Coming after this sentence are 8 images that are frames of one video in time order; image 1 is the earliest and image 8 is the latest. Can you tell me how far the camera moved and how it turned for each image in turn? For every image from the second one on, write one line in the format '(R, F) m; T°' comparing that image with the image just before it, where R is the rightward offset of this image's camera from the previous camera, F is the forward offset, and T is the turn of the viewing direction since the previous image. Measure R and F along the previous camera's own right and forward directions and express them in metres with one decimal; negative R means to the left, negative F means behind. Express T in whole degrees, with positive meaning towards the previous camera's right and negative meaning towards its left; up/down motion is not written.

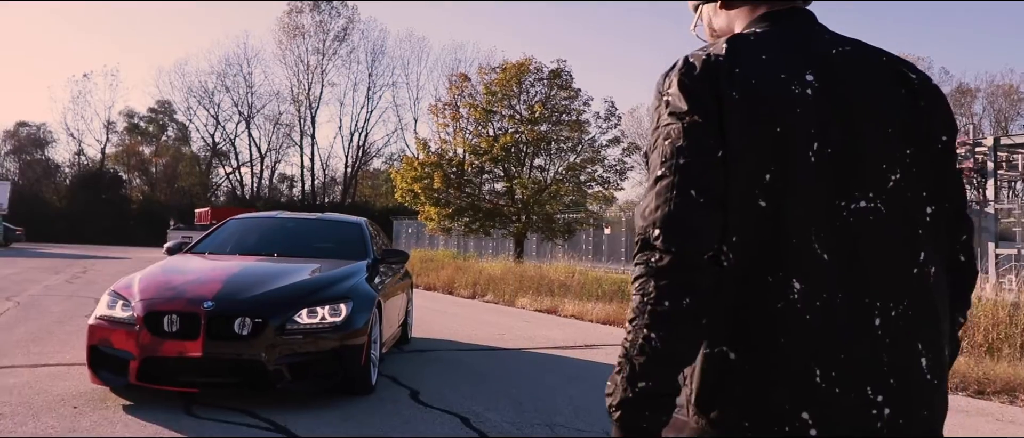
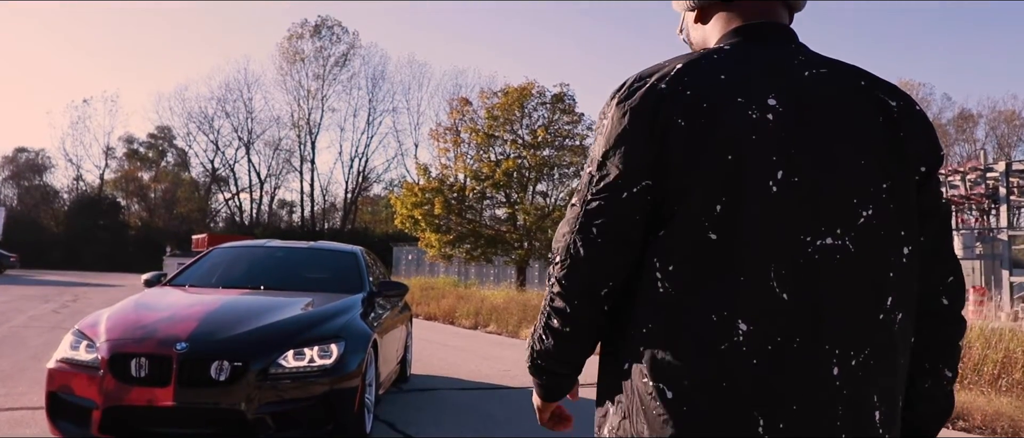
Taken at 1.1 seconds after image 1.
(-0.1, +0.6) m; 0°
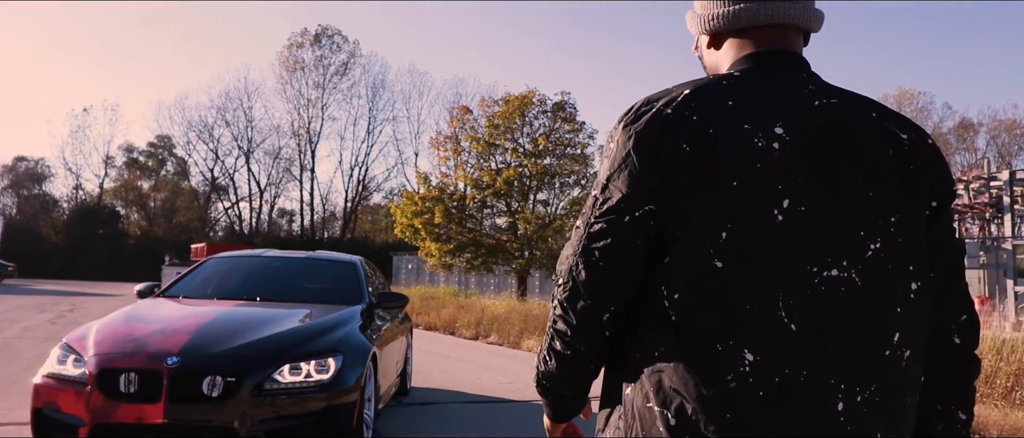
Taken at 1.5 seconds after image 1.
(0.0, +0.2) m; 0°
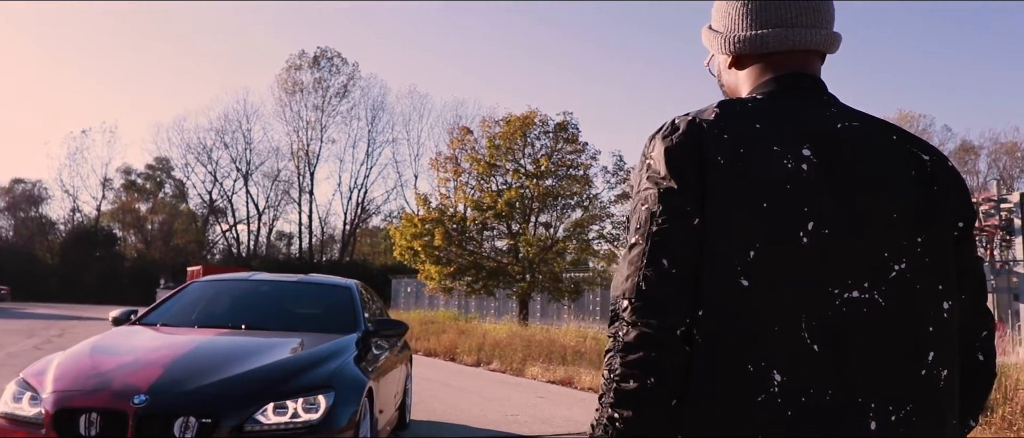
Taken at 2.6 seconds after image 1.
(-0.1, +0.5) m; 0°
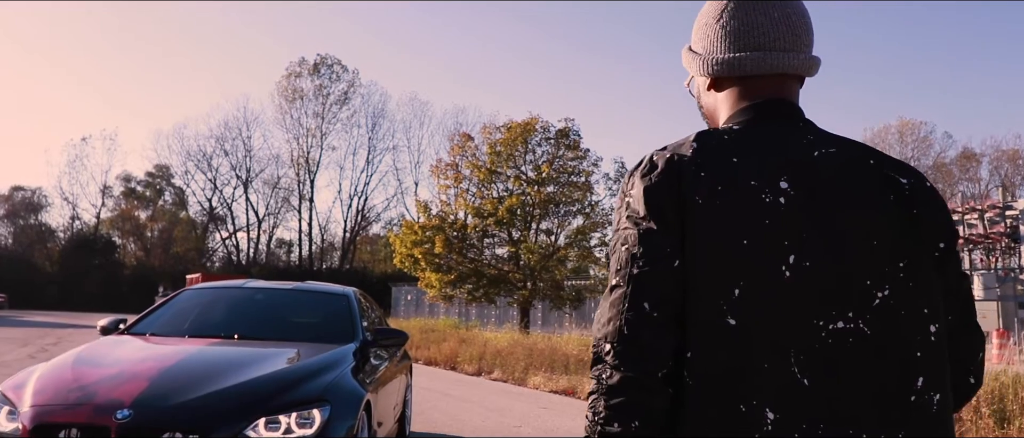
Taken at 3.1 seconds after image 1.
(0.0, +0.2) m; 0°
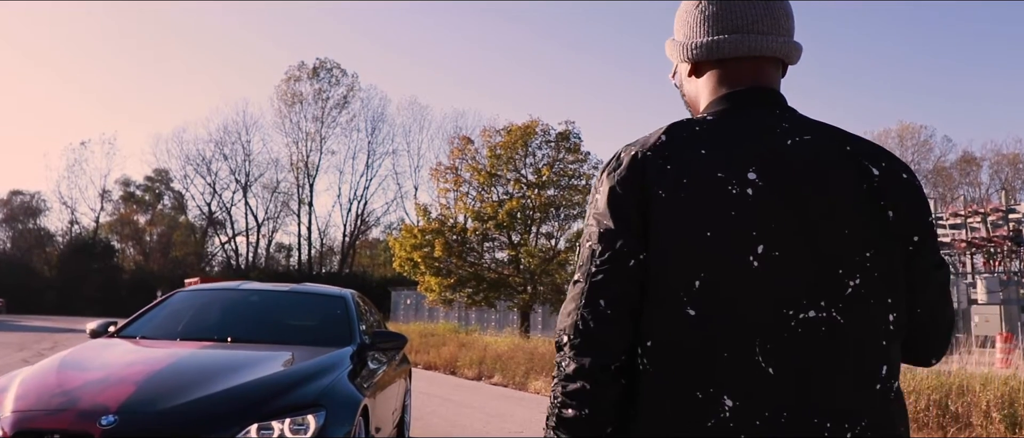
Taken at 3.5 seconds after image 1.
(0.0, +0.2) m; 0°
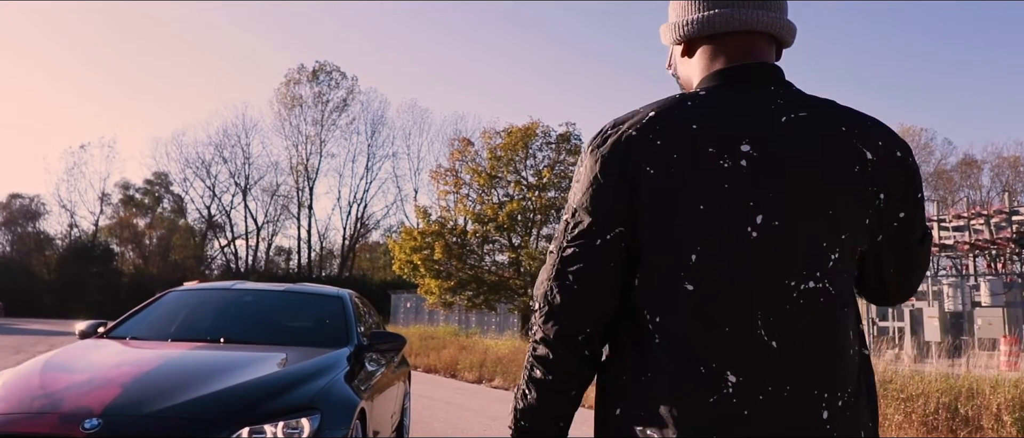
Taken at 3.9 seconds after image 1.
(0.0, +0.2) m; 0°
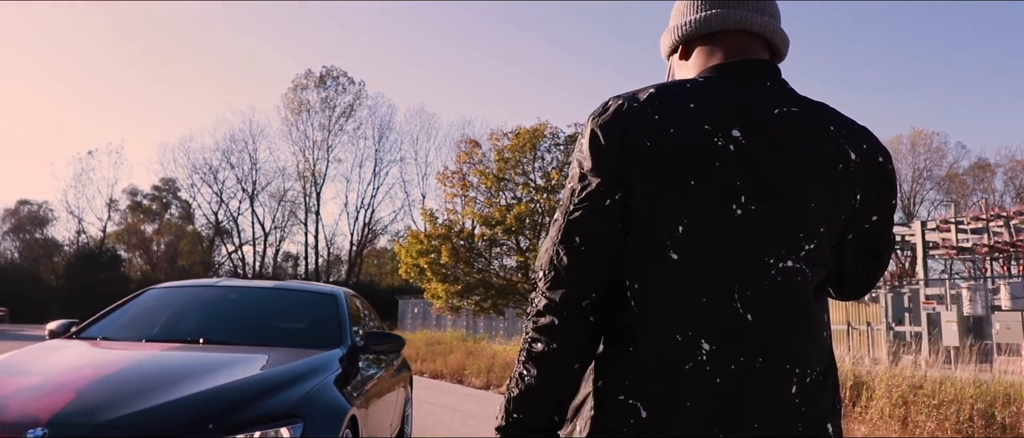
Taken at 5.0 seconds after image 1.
(0.0, +0.4) m; -1°
